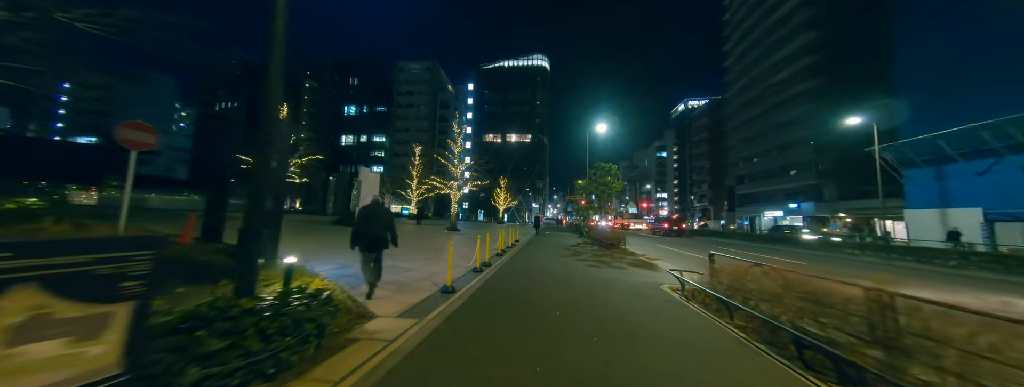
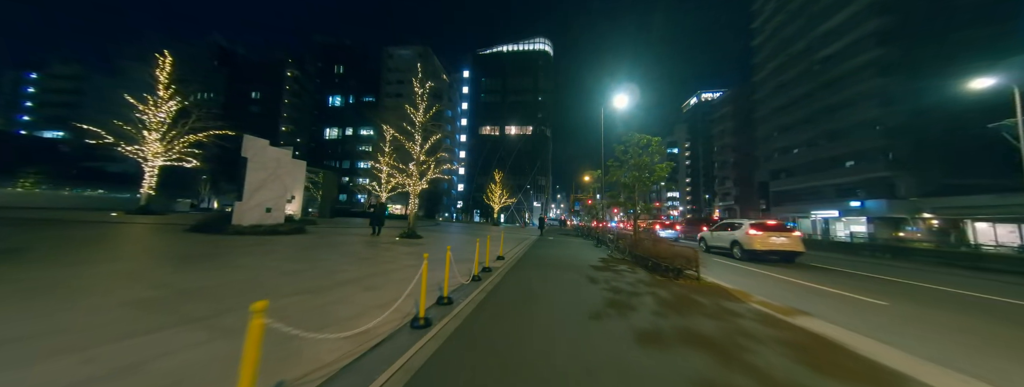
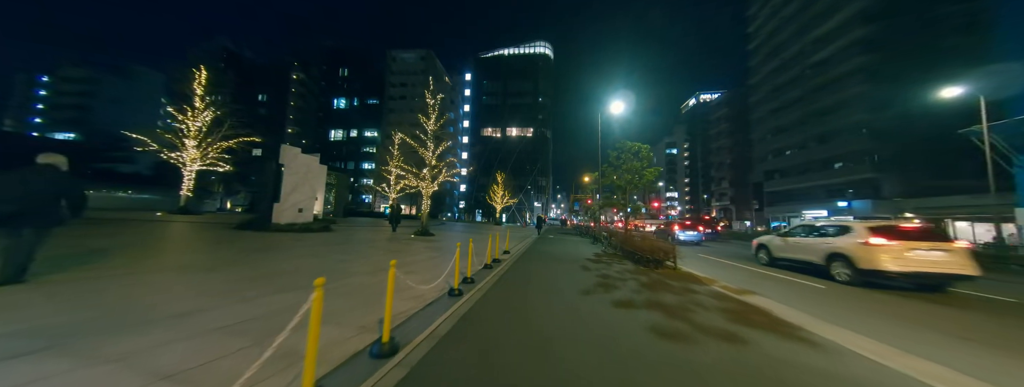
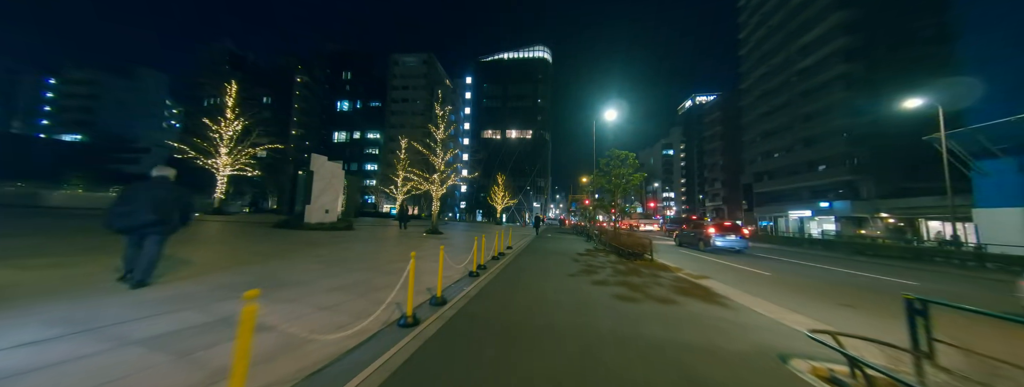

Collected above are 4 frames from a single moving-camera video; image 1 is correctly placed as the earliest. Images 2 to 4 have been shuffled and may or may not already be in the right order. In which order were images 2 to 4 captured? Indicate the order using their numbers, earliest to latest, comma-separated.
4, 3, 2
